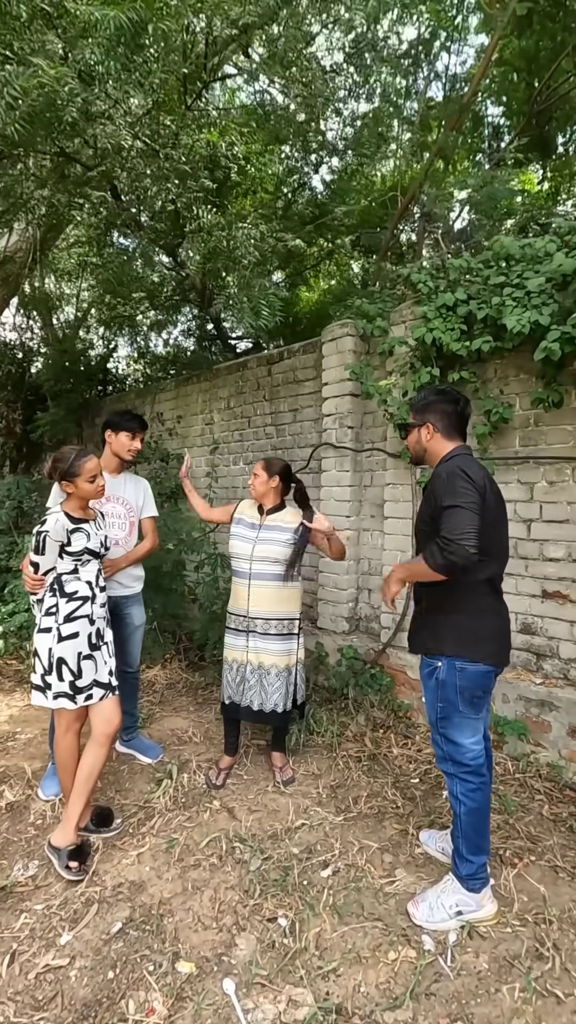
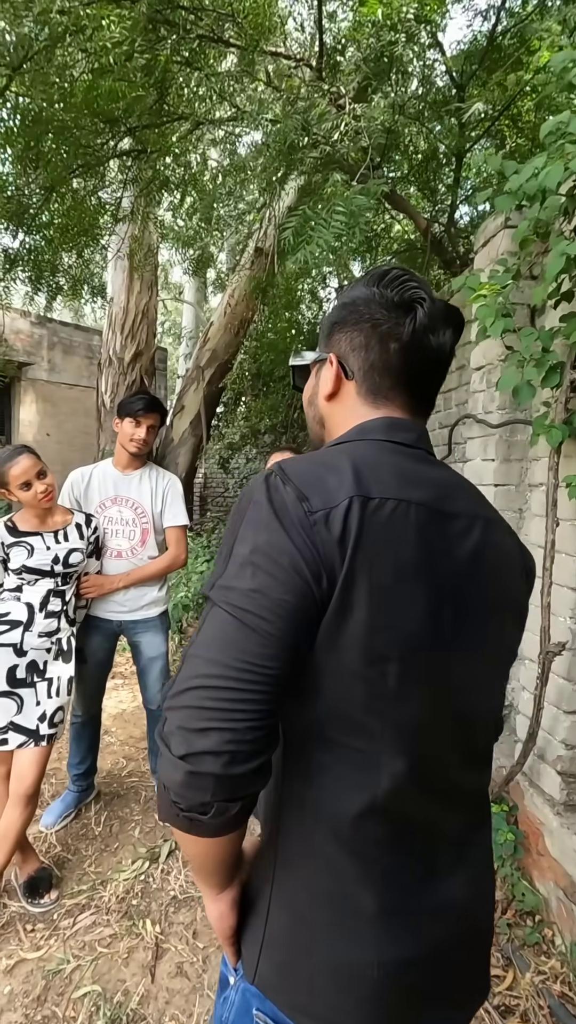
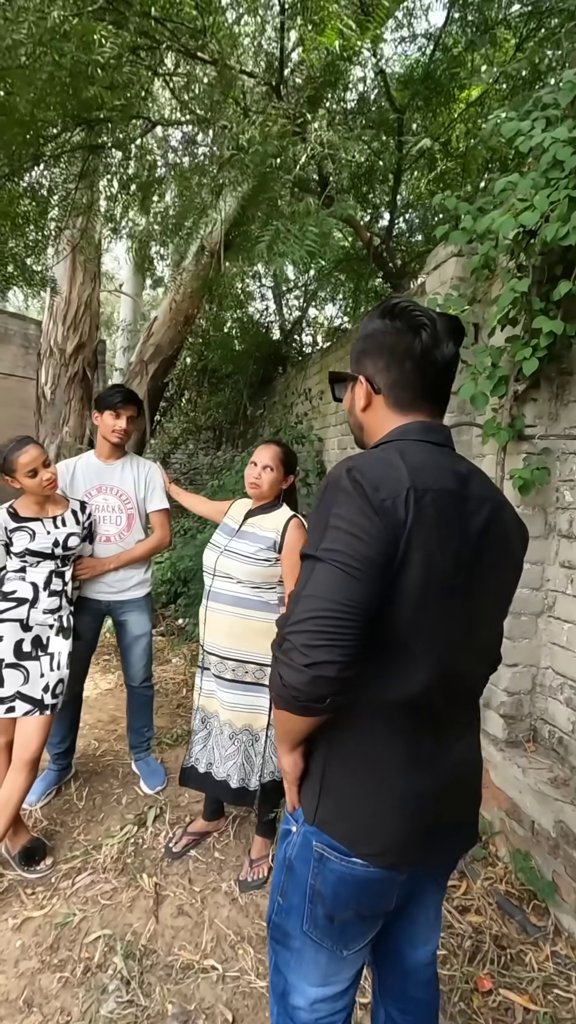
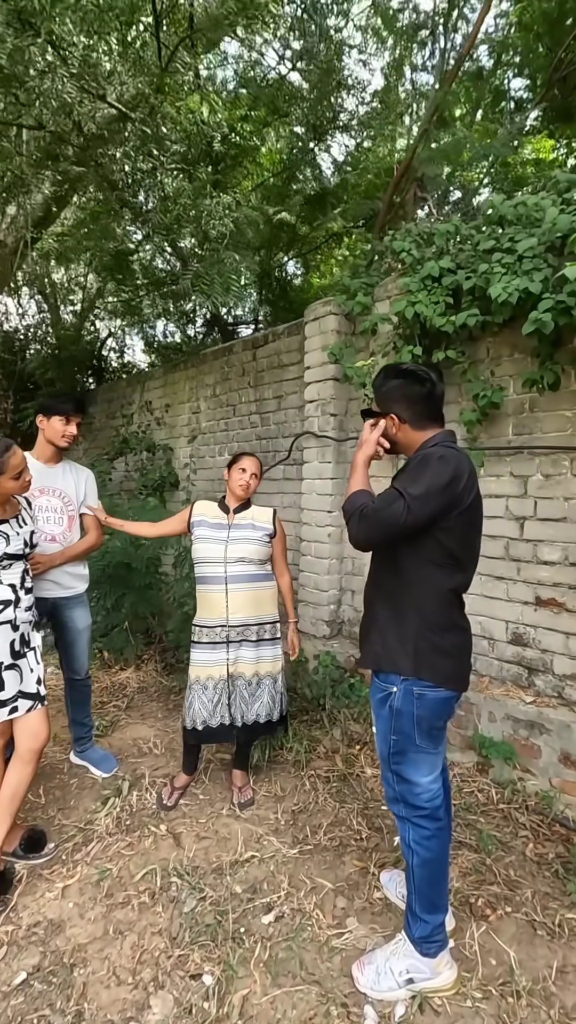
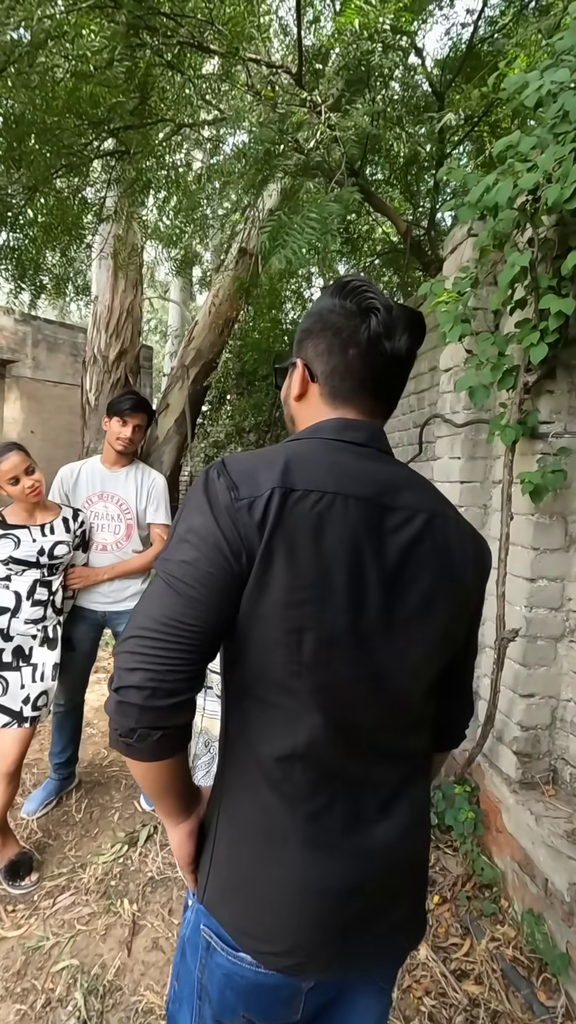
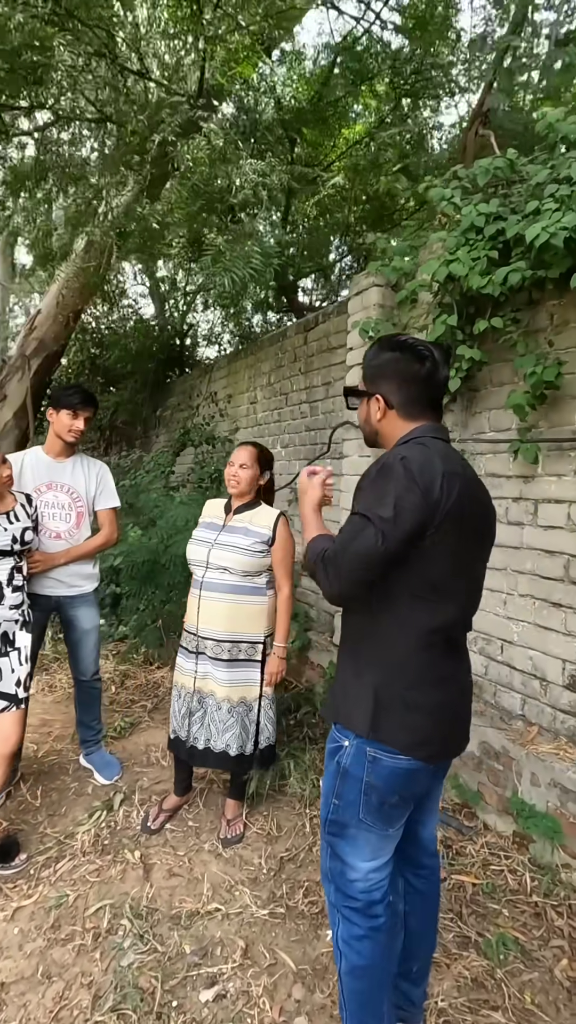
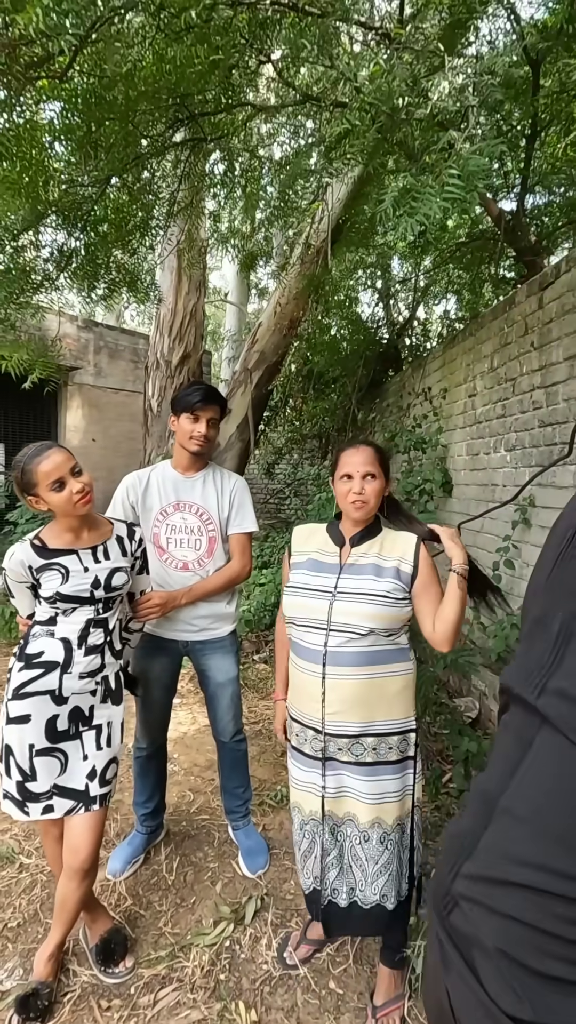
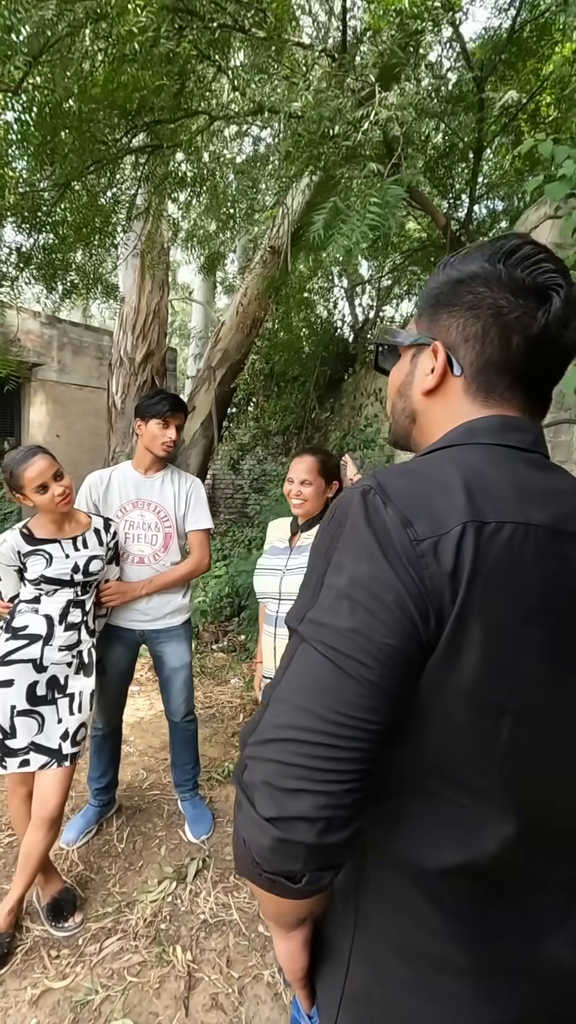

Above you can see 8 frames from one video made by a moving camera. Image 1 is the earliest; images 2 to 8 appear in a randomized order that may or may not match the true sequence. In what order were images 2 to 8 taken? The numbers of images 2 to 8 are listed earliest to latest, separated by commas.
4, 6, 3, 5, 2, 8, 7
